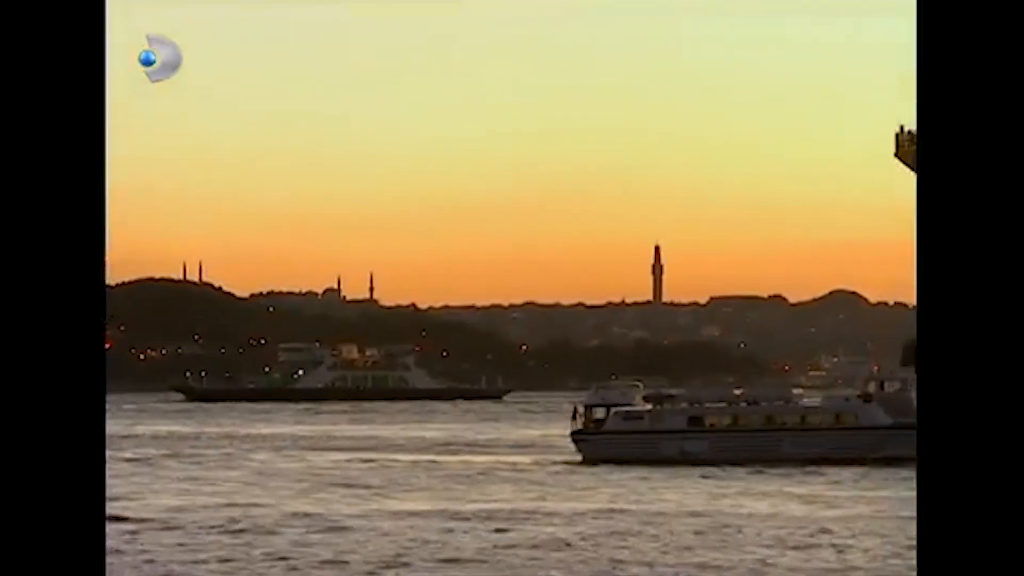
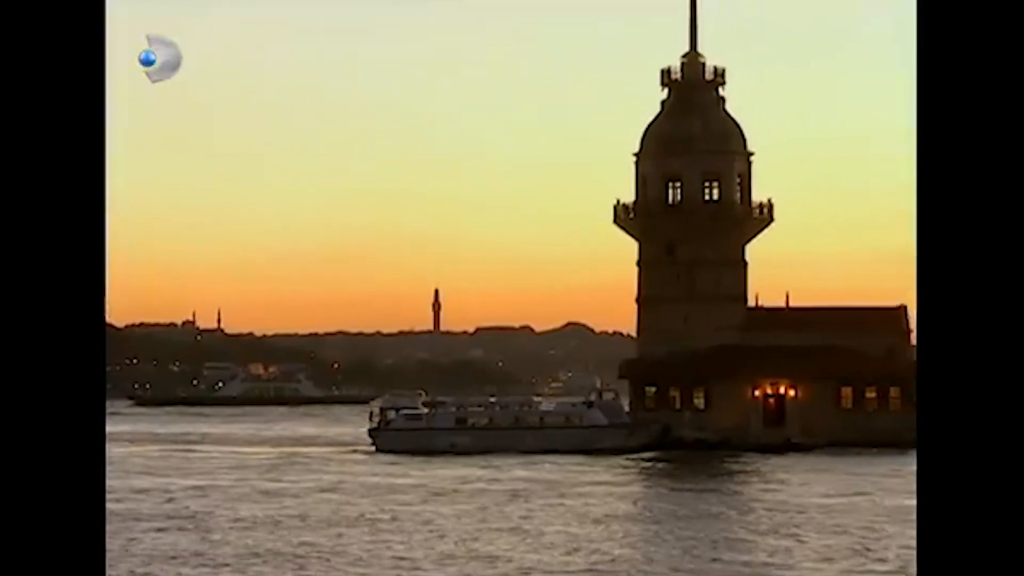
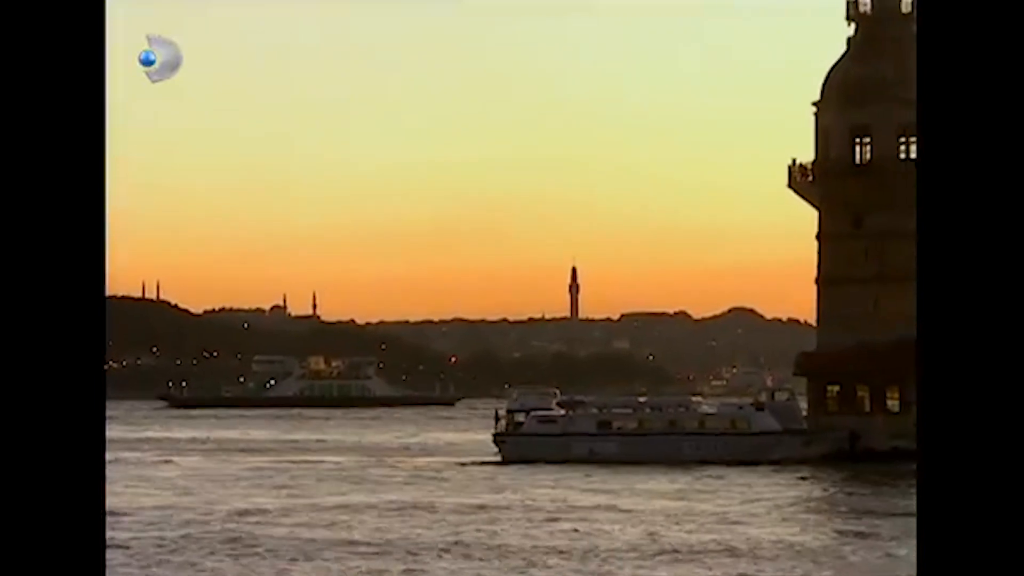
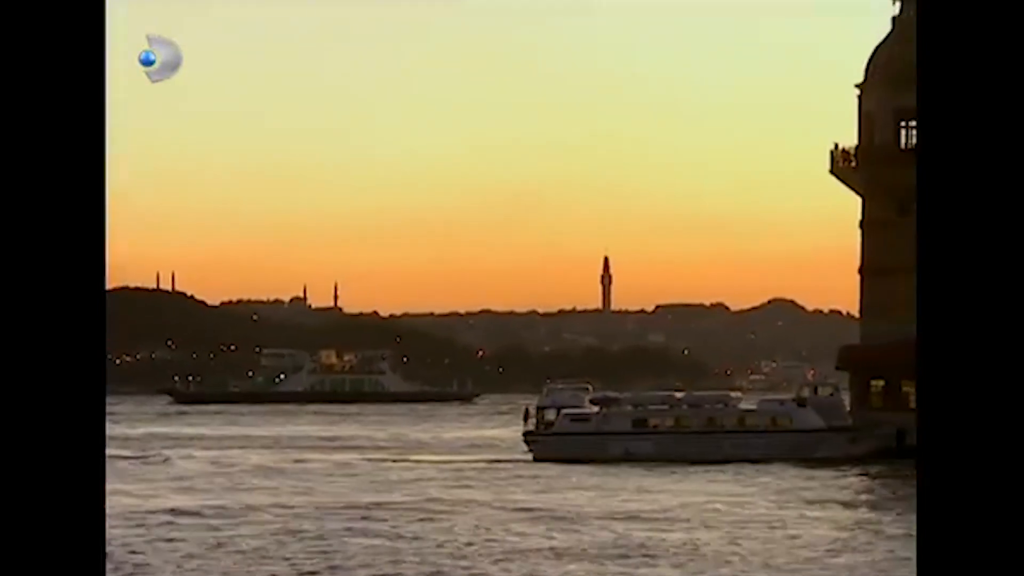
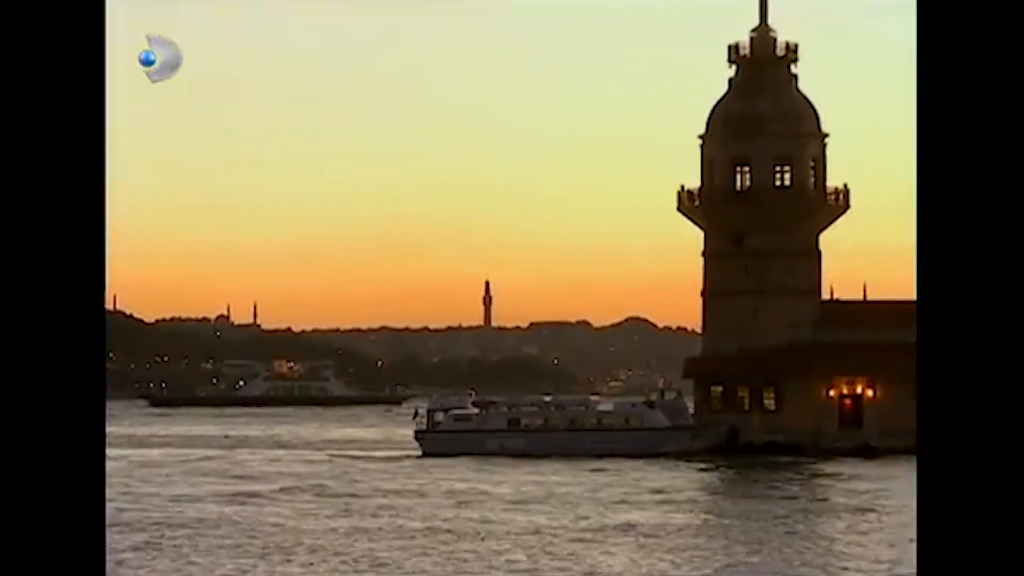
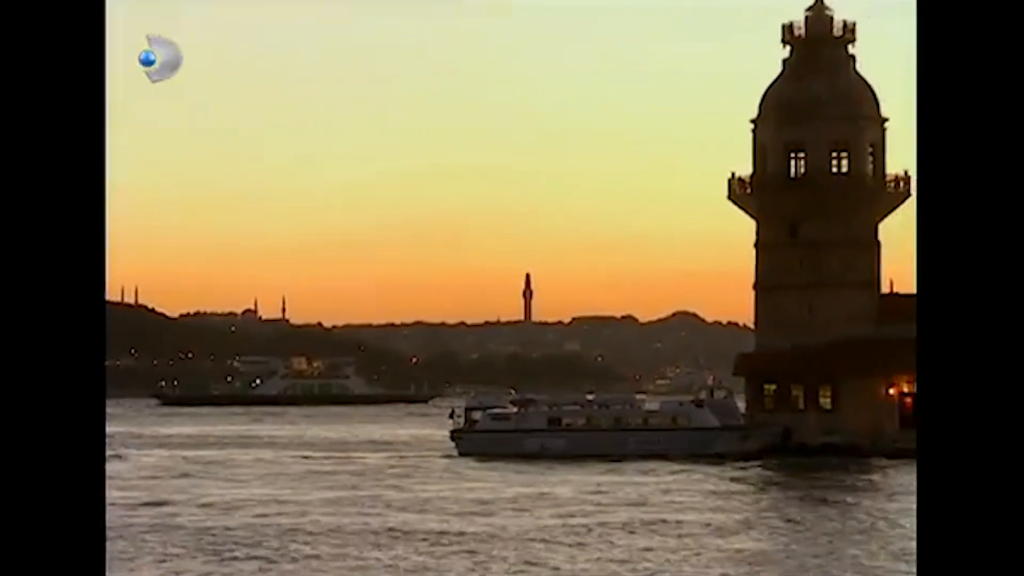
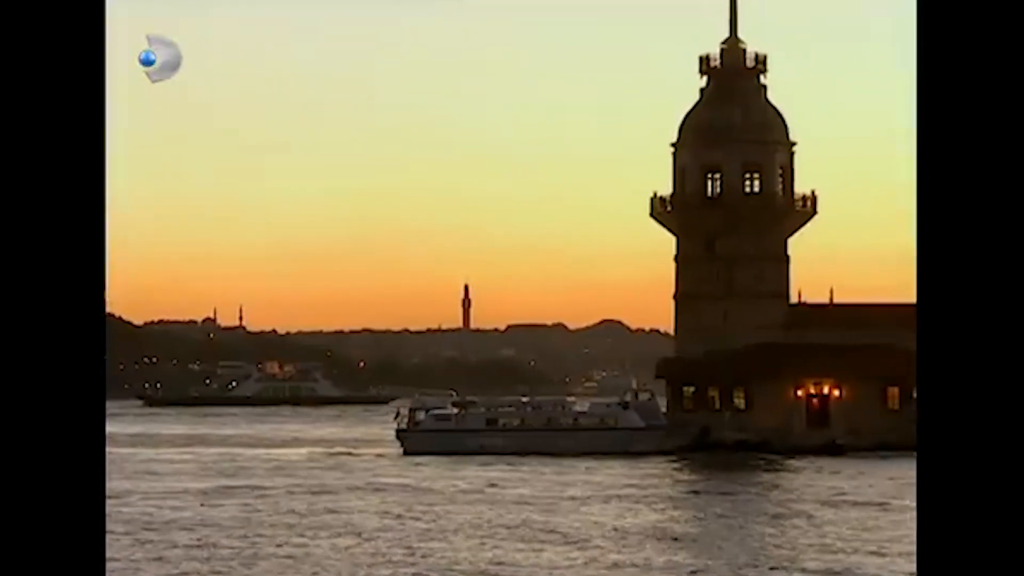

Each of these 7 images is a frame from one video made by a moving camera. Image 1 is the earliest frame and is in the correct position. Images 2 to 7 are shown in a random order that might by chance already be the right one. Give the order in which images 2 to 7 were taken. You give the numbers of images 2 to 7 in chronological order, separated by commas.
4, 3, 6, 5, 7, 2
